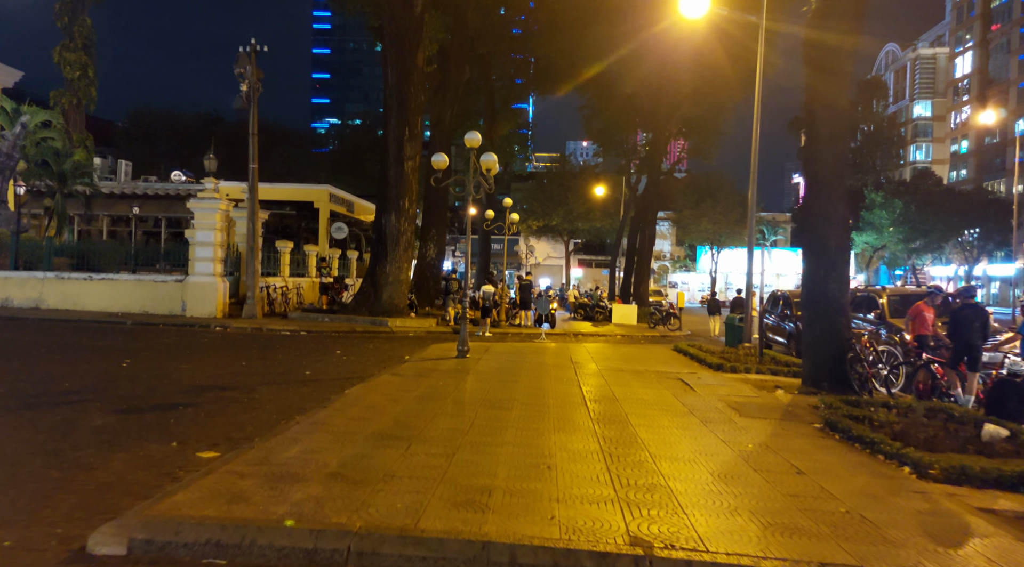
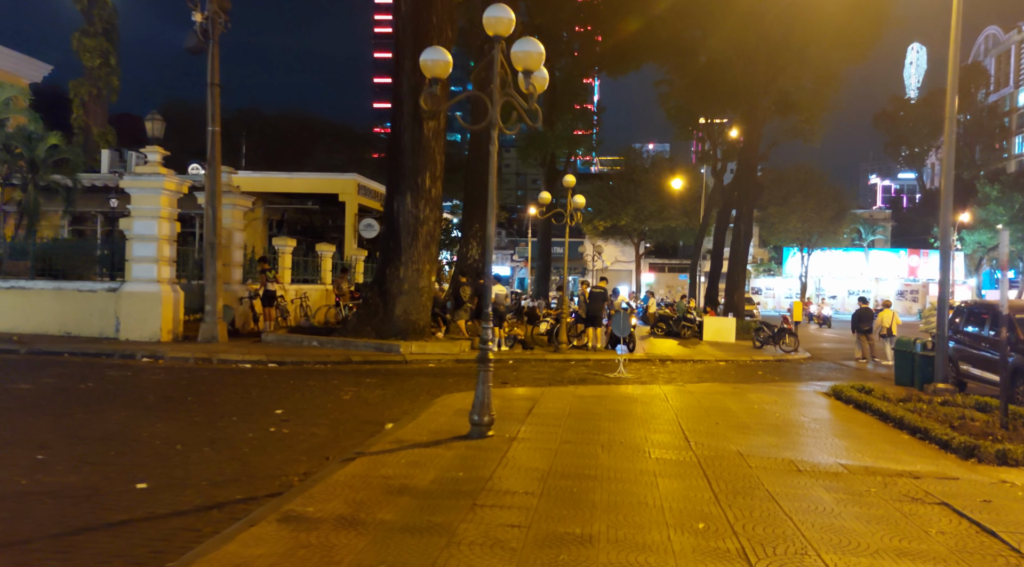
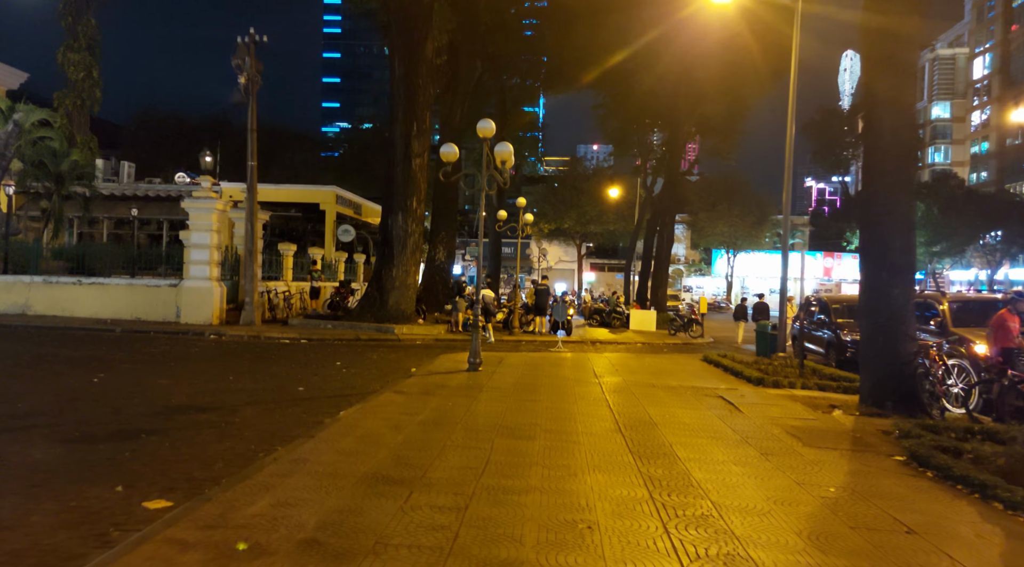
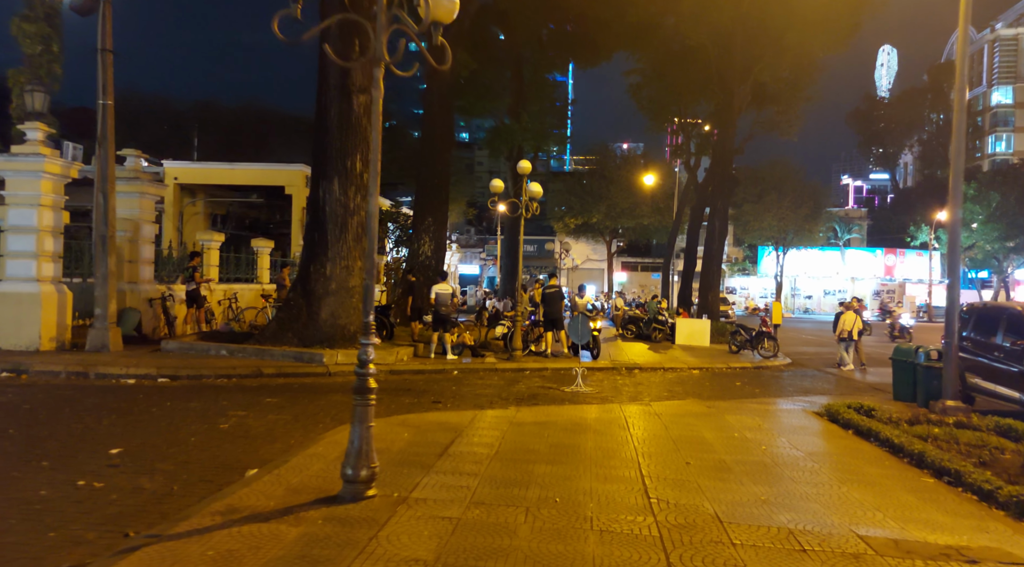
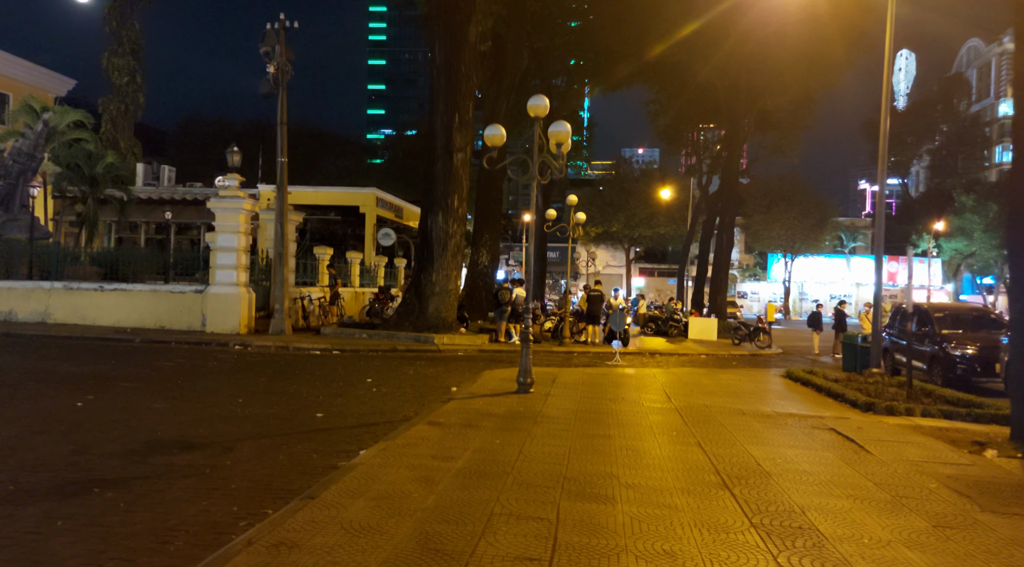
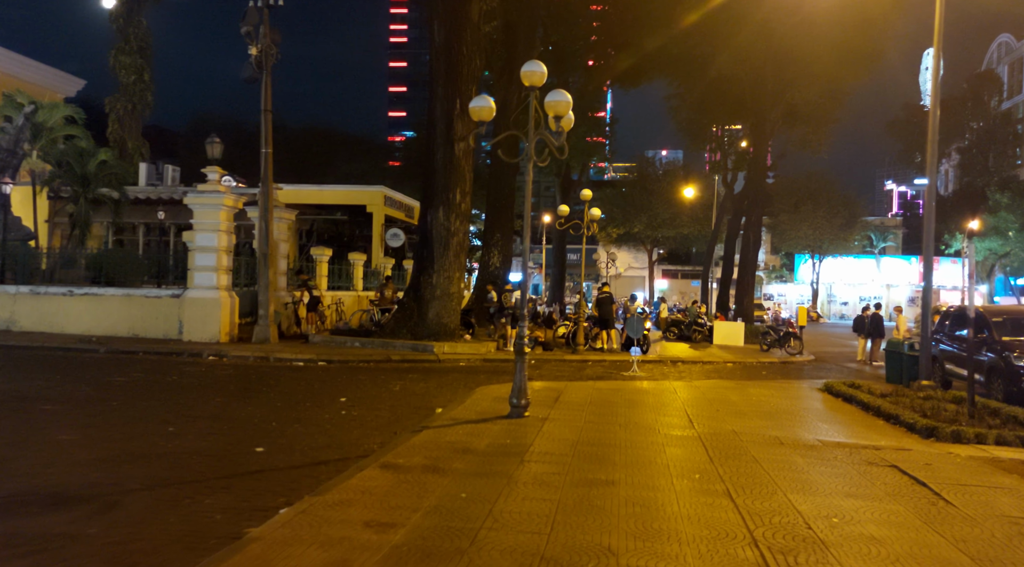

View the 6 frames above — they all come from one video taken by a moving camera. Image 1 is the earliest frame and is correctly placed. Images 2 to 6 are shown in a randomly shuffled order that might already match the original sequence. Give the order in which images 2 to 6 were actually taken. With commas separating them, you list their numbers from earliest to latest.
3, 5, 6, 2, 4
